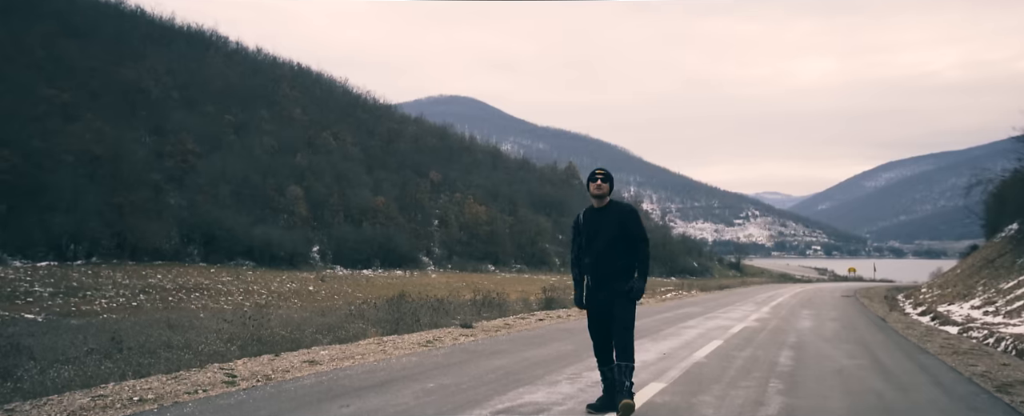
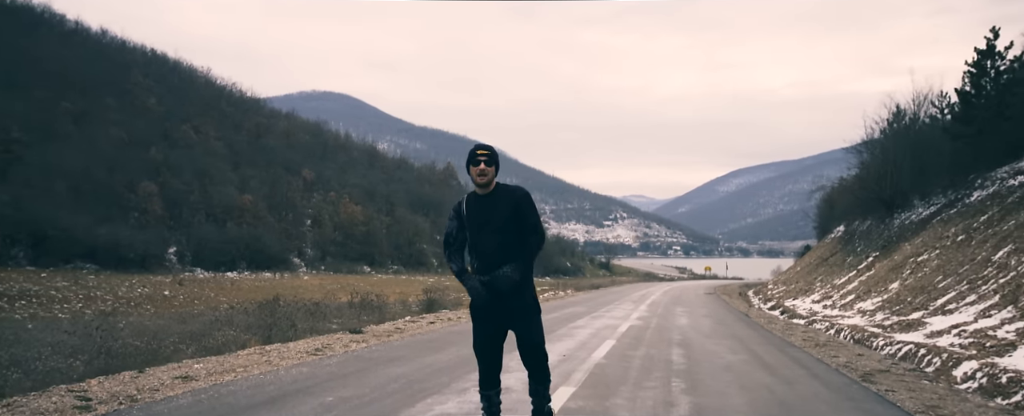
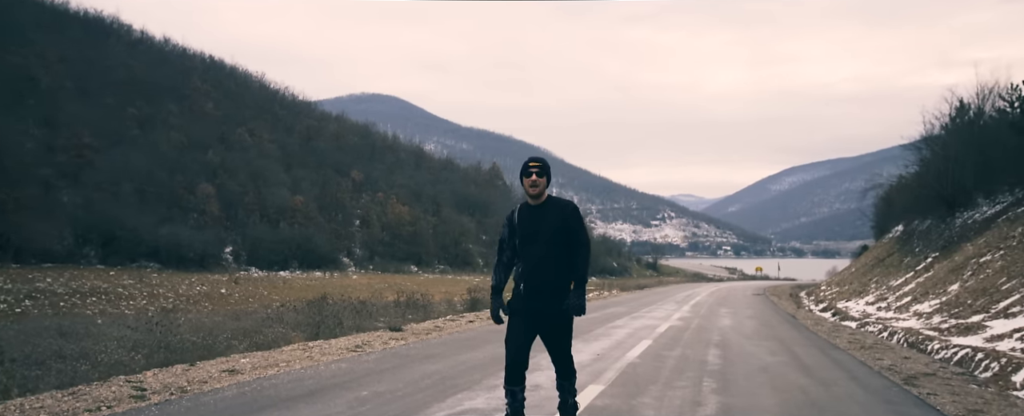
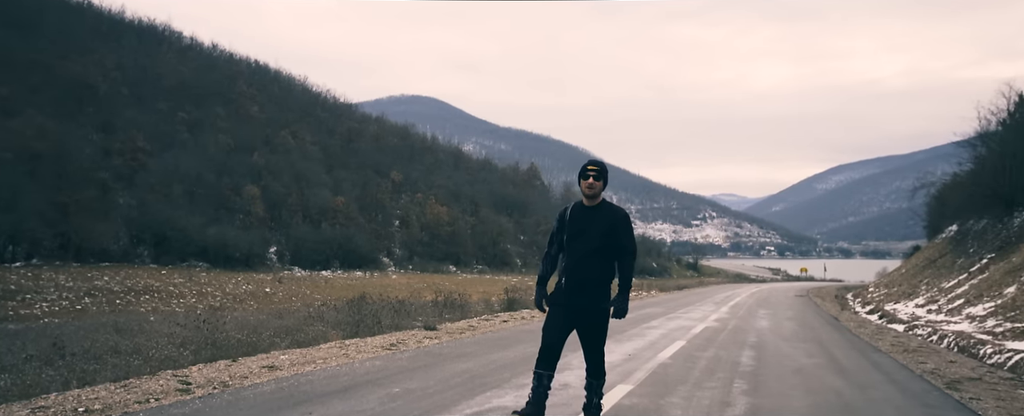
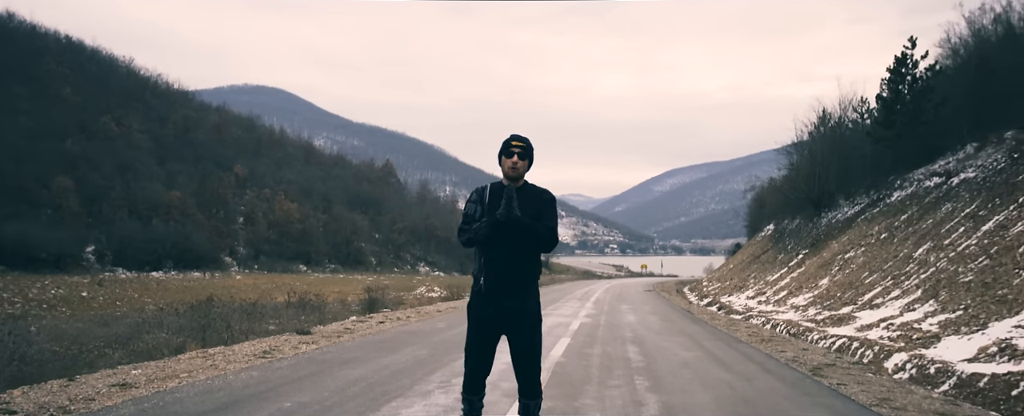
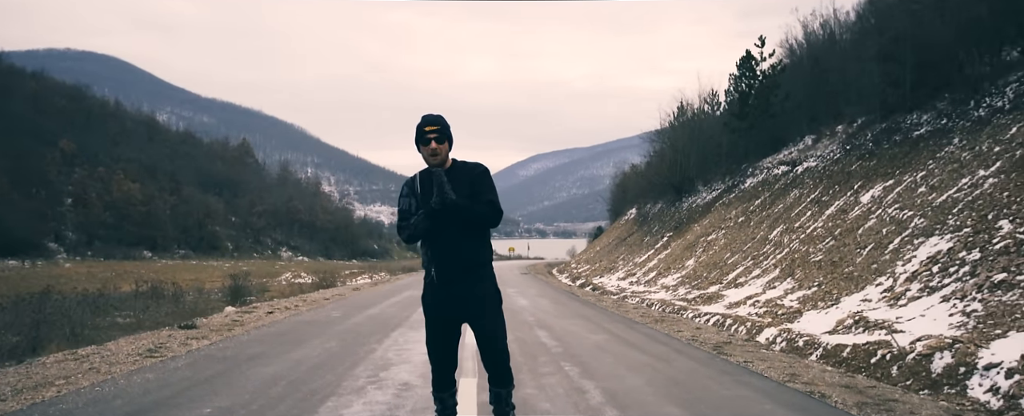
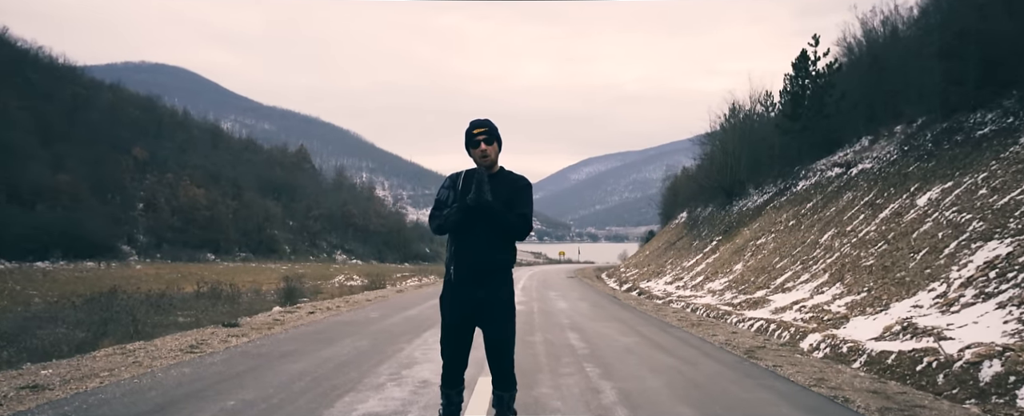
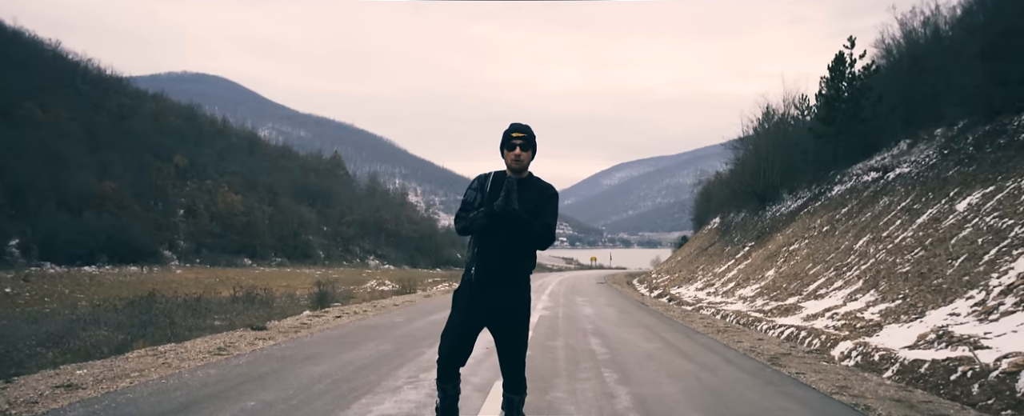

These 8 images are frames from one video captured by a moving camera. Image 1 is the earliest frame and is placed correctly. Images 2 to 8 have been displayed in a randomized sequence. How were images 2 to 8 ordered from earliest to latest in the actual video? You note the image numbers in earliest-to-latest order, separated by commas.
4, 3, 2, 5, 8, 7, 6
